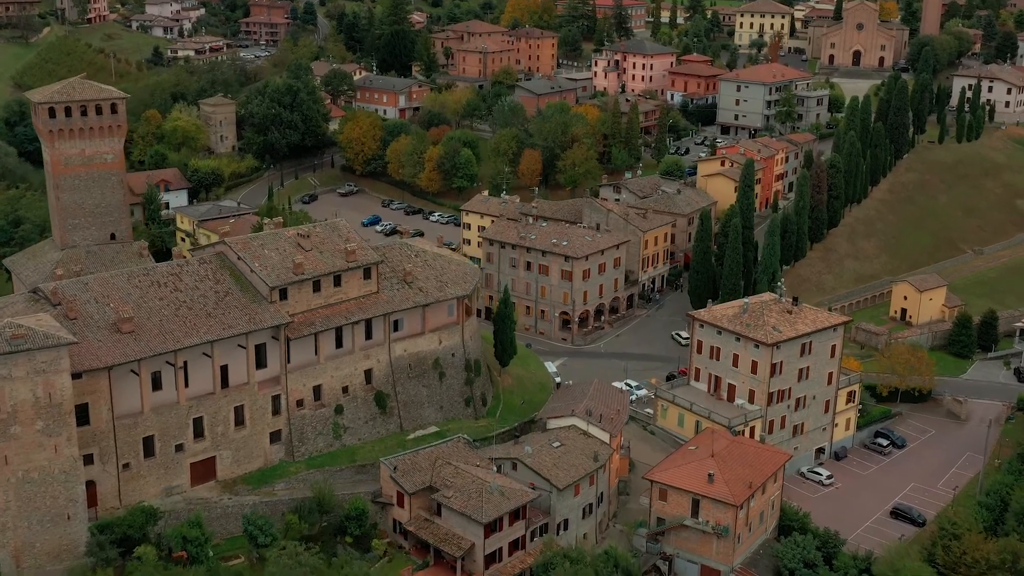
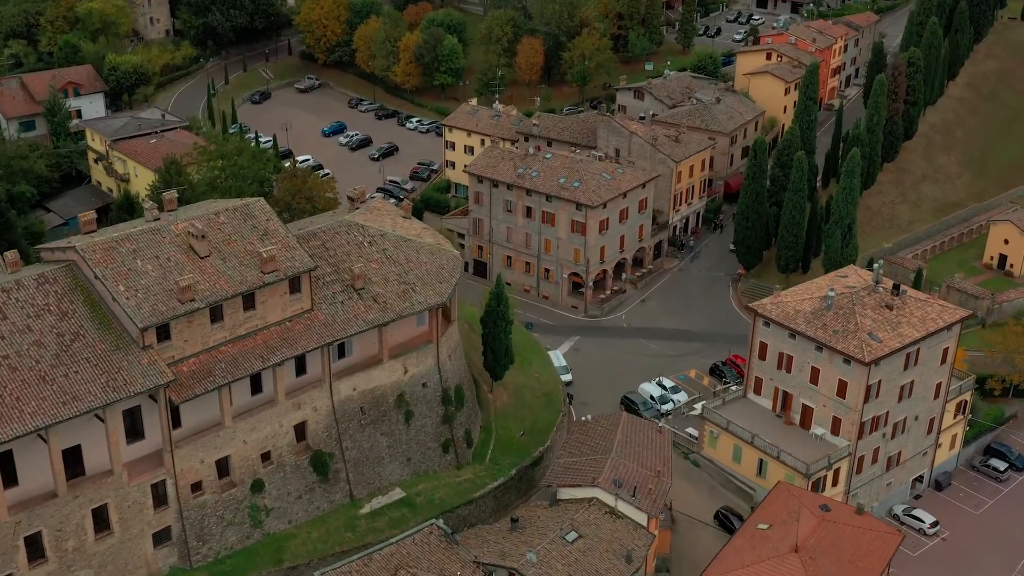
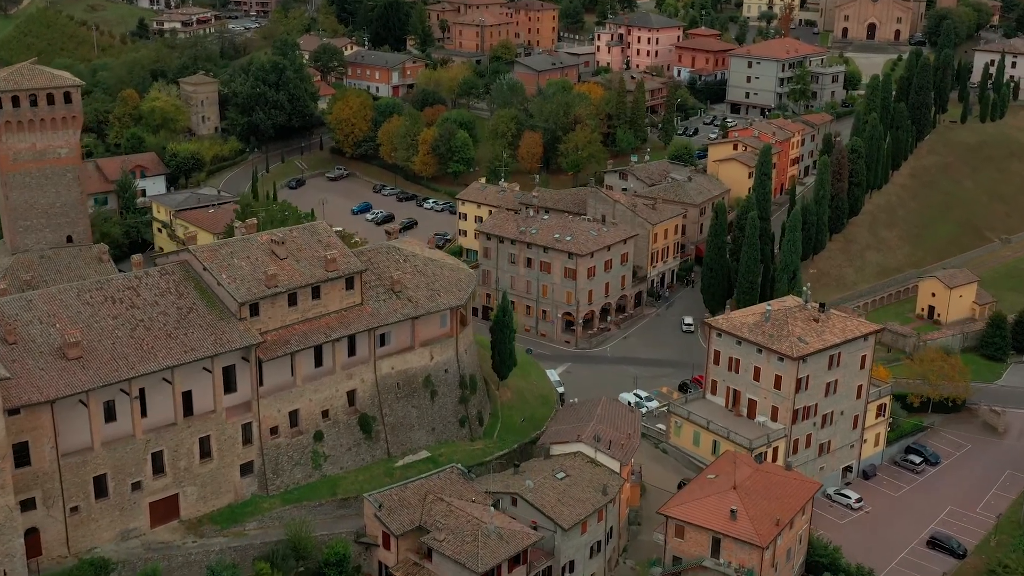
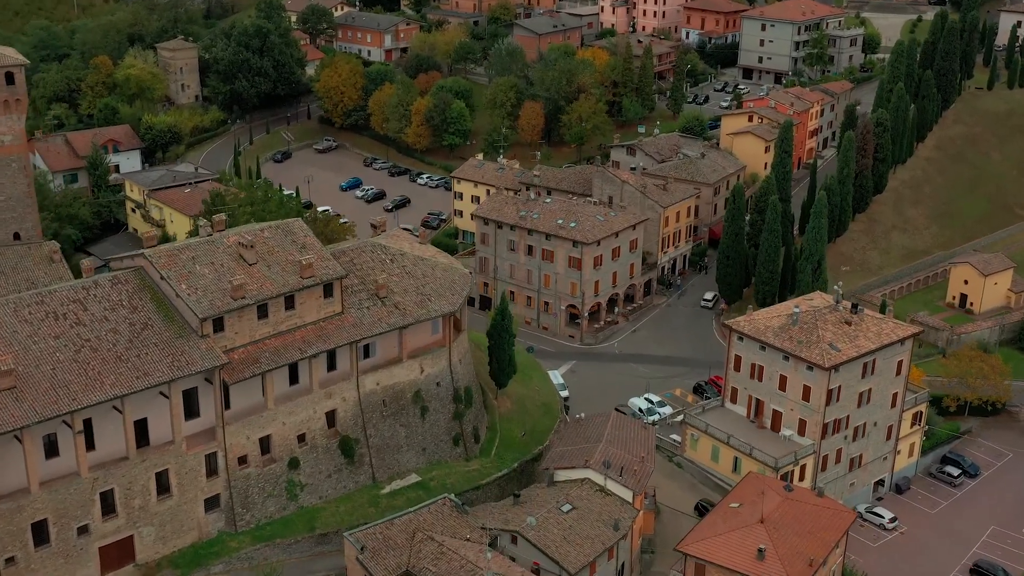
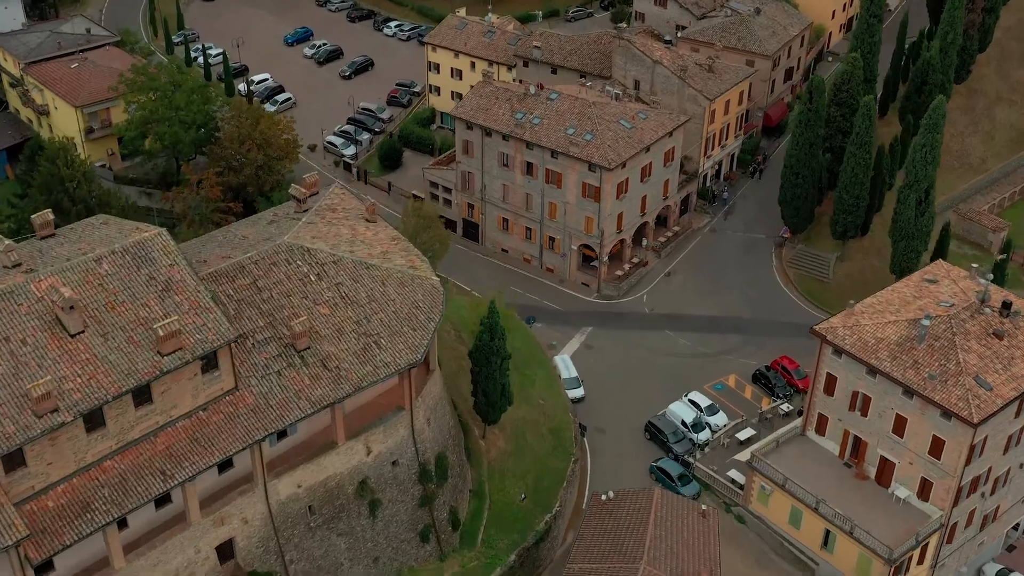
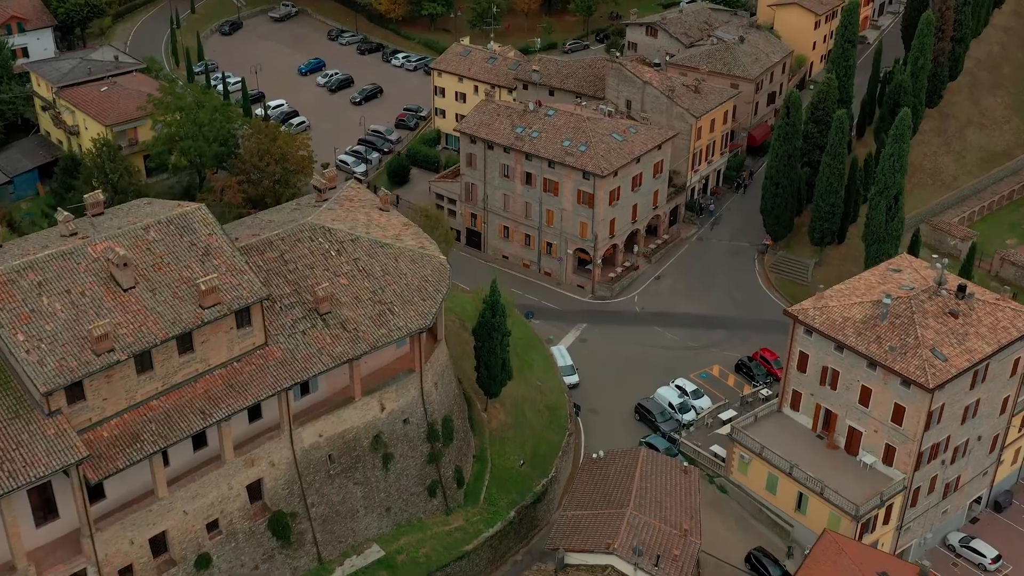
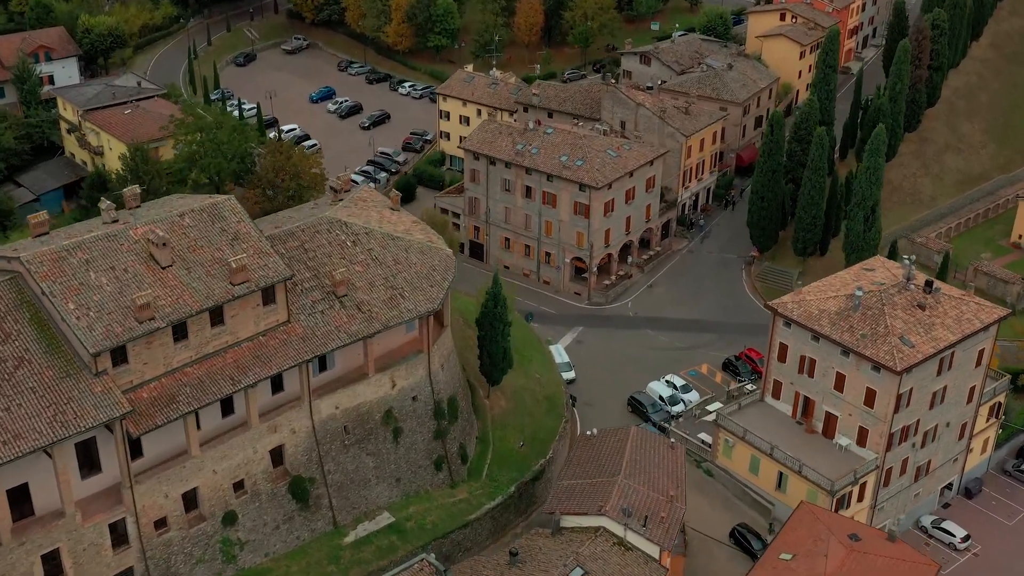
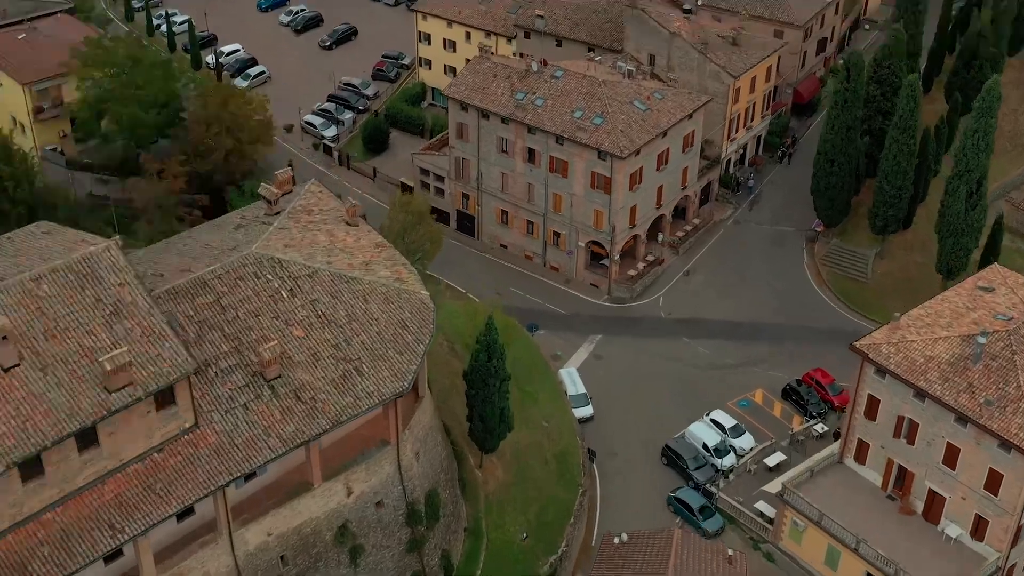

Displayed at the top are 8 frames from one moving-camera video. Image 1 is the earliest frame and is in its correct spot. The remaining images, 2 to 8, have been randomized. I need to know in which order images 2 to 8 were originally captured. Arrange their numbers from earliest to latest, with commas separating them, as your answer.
3, 4, 2, 7, 6, 5, 8
